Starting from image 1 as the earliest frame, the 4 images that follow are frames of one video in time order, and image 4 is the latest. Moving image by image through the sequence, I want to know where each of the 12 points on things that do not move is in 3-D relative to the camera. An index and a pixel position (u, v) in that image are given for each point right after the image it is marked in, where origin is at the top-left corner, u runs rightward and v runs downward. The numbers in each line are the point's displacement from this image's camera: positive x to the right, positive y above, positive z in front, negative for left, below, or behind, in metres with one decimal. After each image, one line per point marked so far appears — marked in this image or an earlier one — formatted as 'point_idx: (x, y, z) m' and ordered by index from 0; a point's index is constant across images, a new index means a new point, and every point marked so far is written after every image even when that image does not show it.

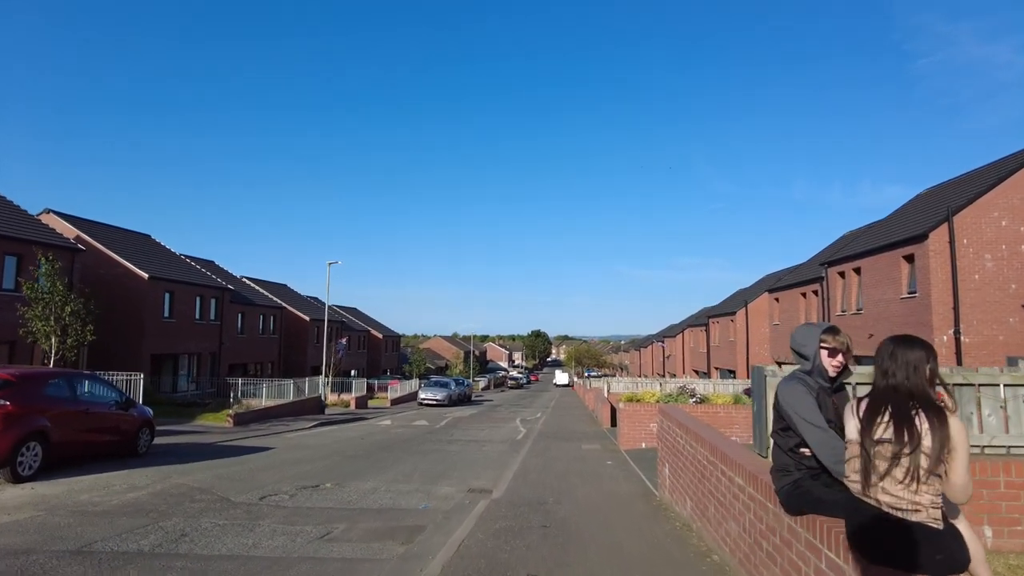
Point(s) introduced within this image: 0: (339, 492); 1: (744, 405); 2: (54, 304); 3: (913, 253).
0: (-2.4, -2.9, +9.6) m
1: (+5.2, -2.6, +15.4) m
2: (-11.1, -0.4, +16.5) m
3: (+11.7, +1.0, +19.9) m
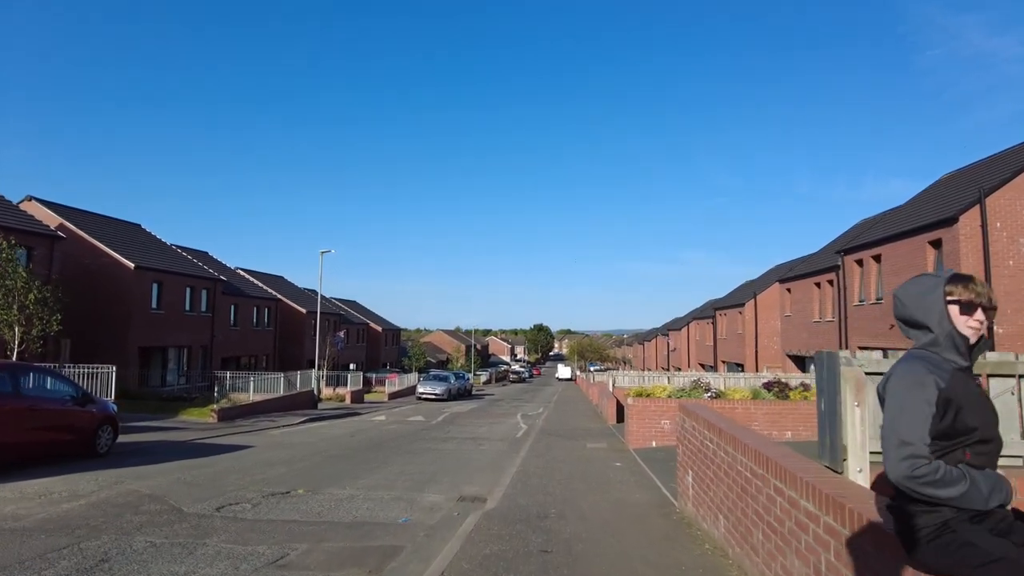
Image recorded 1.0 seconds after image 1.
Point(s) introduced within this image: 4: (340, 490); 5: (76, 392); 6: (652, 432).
0: (-2.5, -2.6, +8.4) m
1: (+5.2, -2.3, +14.2) m
2: (-11.1, -0.1, +15.3) m
3: (+11.7, +1.3, +18.7) m
4: (-2.2, -2.6, +8.9) m
5: (-7.2, -1.7, +11.4) m
6: (+2.9, -2.9, +14.0) m
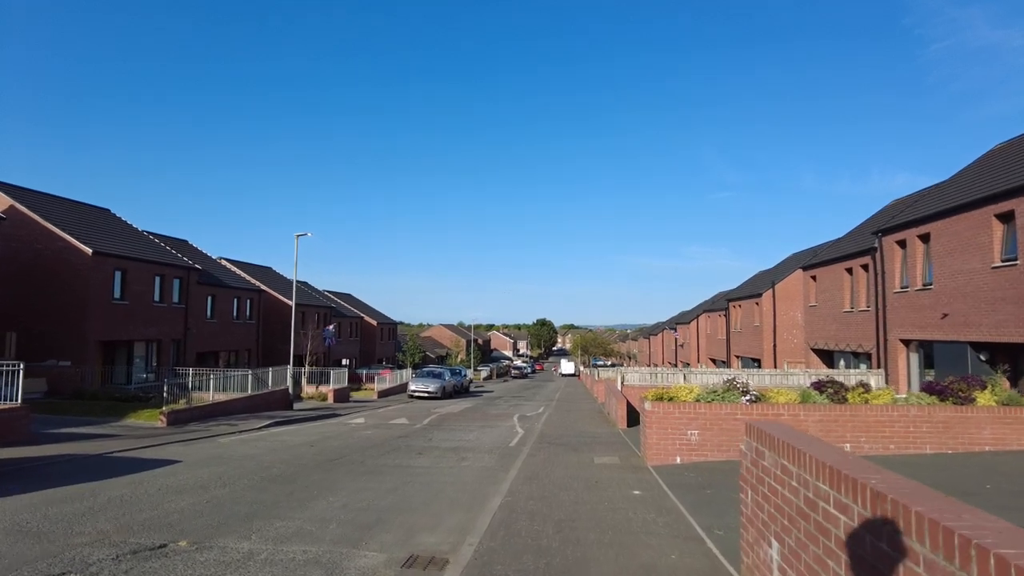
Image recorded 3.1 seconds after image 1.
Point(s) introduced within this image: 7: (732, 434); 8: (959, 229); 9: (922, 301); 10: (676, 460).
0: (-2.7, -2.3, +5.6) m
1: (+5.0, -1.9, +11.4) m
2: (-11.3, +0.3, +12.6) m
3: (+11.5, +1.8, +15.8) m
4: (-2.4, -2.3, +6.1) m
5: (-7.4, -1.4, +8.6) m
6: (+2.7, -2.6, +11.2) m
7: (+3.6, -2.4, +11.1) m
8: (+11.7, +1.5, +18.0) m
9: (+11.8, -0.4, +19.8) m
10: (+2.7, -2.8, +11.1) m
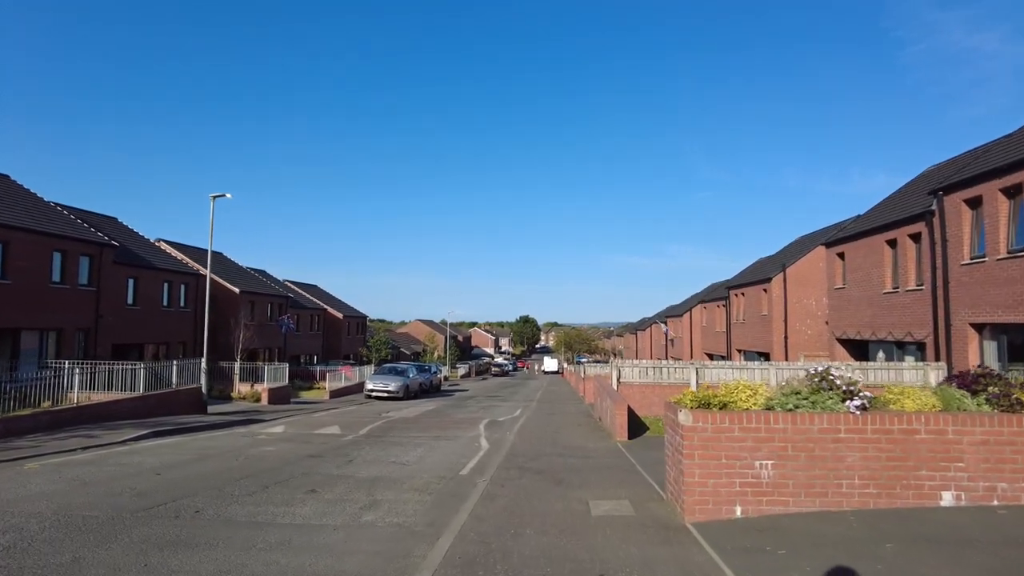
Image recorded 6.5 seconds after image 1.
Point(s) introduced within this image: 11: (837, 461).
0: (-3.1, -1.5, +0.7) m
1: (+4.4, -1.2, +6.6) m
2: (-11.9, +1.0, +7.4) m
3: (+10.8, +2.5, +11.2) m
4: (-2.9, -1.6, +1.1) m
5: (-7.9, -0.6, +3.5) m
6: (+2.1, -1.8, +6.4) m
7: (+3.0, -1.7, +6.4) m
8: (+10.9, +2.3, +13.4) m
9: (+11.0, +0.3, +15.2) m
10: (+2.1, -2.1, +6.3) m
11: (+3.0, -1.6, +6.3) m
